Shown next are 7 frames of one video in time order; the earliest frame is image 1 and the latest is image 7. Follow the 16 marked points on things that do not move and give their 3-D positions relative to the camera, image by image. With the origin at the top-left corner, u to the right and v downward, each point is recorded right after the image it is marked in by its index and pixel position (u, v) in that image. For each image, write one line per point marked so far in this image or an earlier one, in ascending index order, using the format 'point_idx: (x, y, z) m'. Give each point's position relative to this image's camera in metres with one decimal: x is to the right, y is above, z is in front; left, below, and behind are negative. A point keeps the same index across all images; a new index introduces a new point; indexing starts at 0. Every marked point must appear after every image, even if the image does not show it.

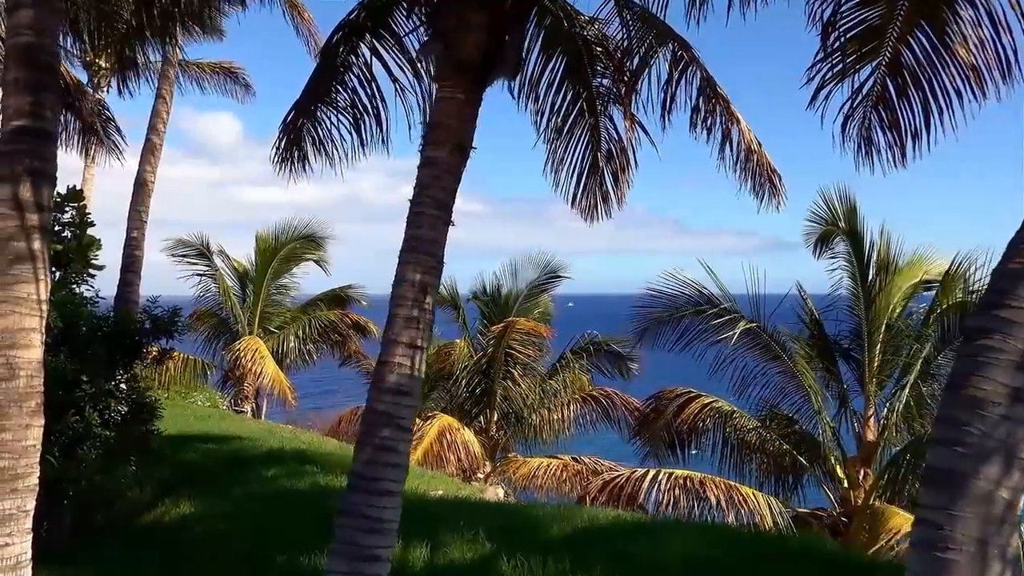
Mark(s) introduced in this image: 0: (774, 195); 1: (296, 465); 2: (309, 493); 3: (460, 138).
0: (+2.2, +0.8, +7.3) m
1: (-2.2, -1.8, +9.0) m
2: (-1.7, -1.8, +7.6) m
3: (-0.3, +0.7, +4.3) m
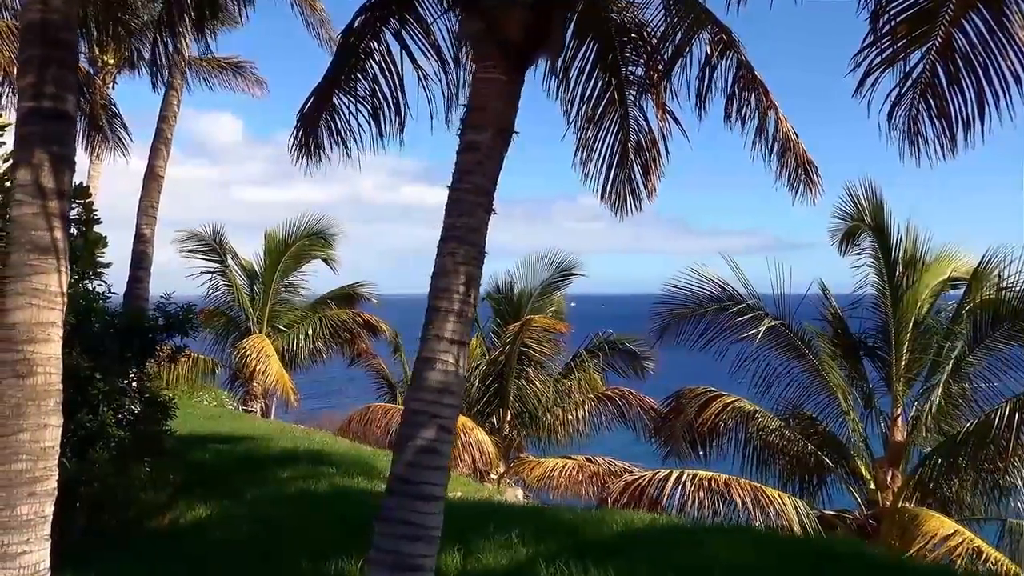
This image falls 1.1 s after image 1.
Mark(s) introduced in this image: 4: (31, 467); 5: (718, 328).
0: (+2.4, +0.8, +7.1) m
1: (-2.0, -1.8, +8.8) m
2: (-1.5, -1.8, +7.4) m
3: (0.0, +0.8, +4.0) m
4: (-2.0, -0.8, +3.6) m
5: (+2.5, -0.5, +10.6) m
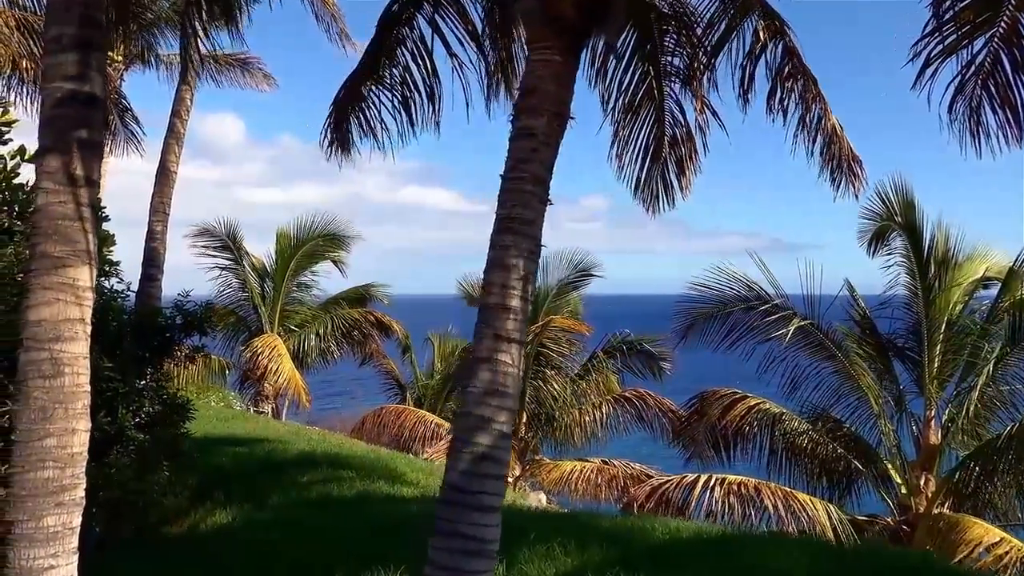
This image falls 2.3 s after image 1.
0: (+2.7, +0.8, +6.8) m
1: (-1.8, -1.8, +8.5) m
2: (-1.3, -1.8, +7.1) m
3: (+0.2, +0.8, +3.8) m
4: (-1.8, -0.7, +3.4) m
5: (+2.8, -0.5, +10.3) m
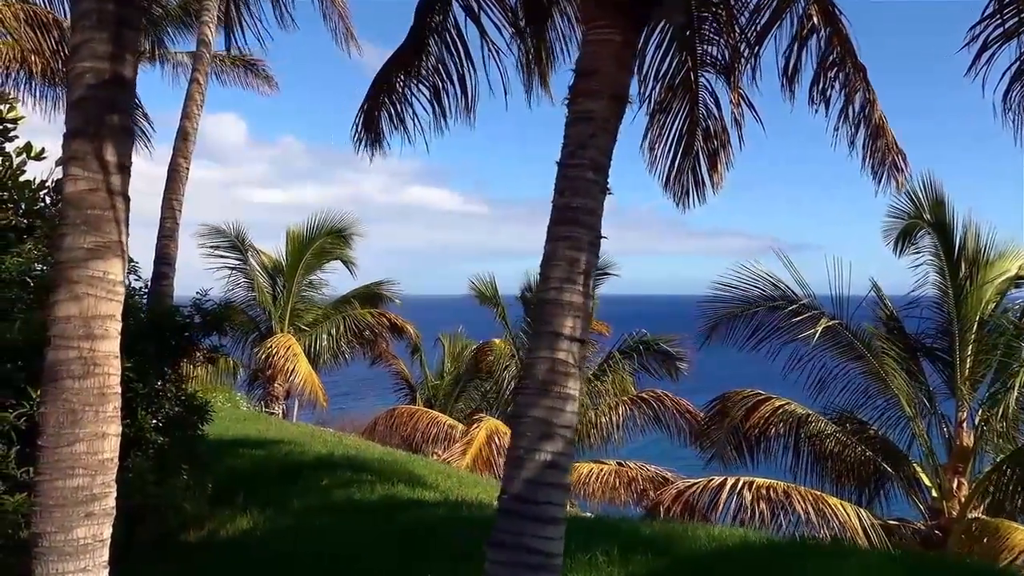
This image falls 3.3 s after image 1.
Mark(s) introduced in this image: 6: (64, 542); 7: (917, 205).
0: (+2.9, +0.9, +6.6) m
1: (-1.5, -1.7, +8.3) m
2: (-1.0, -1.8, +6.9) m
3: (+0.4, +0.8, +3.5) m
4: (-1.5, -0.7, +3.1) m
5: (+3.0, -0.5, +10.1) m
6: (-1.6, -0.9, +3.1) m
7: (+4.7, +1.0, +10.1) m
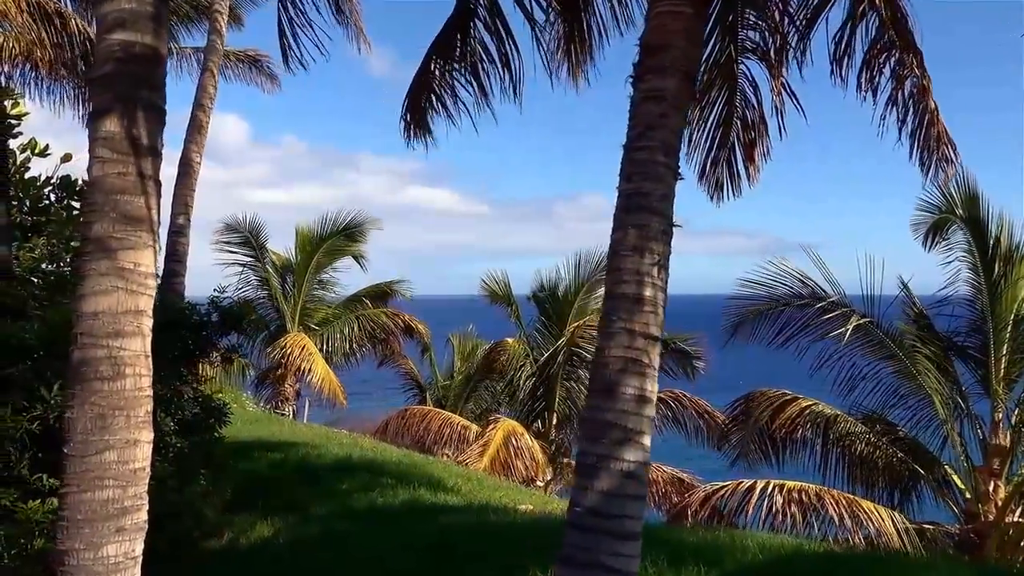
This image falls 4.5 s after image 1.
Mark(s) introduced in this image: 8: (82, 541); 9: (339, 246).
0: (+3.2, +0.9, +6.3) m
1: (-1.3, -1.7, +8.0) m
2: (-0.8, -1.7, +6.6) m
3: (+0.7, +0.8, +3.3) m
4: (-1.3, -0.7, +2.9) m
5: (+3.2, -0.4, +9.8) m
6: (-1.4, -0.9, +2.8) m
7: (+4.9, +1.0, +9.8) m
8: (-1.4, -0.8, +2.8) m
9: (-3.1, +0.7, +15.3) m
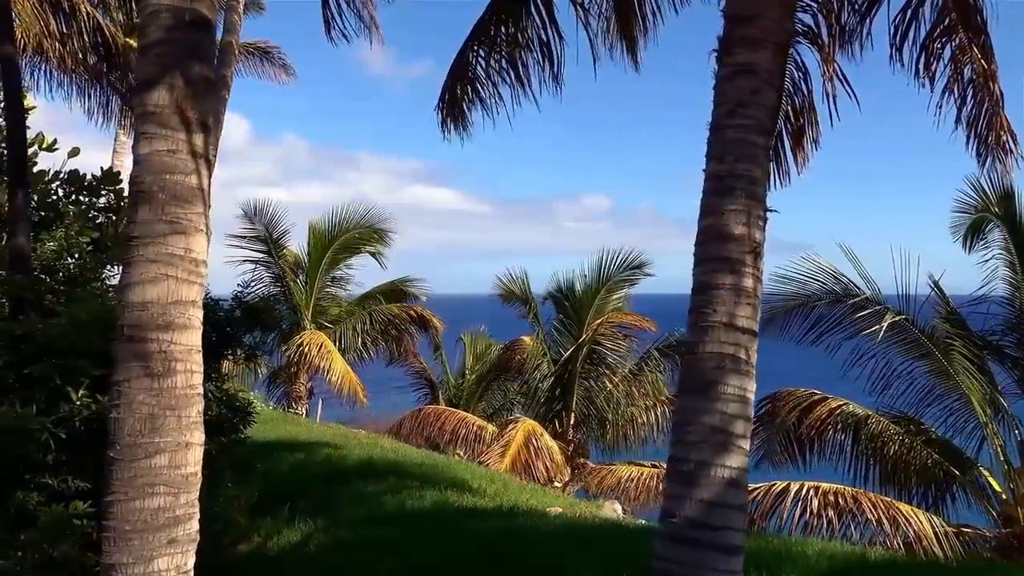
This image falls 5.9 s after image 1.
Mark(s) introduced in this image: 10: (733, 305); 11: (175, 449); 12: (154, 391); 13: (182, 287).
0: (+3.4, +0.9, +6.1) m
1: (-1.0, -1.7, +7.7) m
2: (-0.5, -1.7, +6.4) m
3: (+0.9, +0.9, +3.0) m
4: (-1.0, -0.6, +2.6) m
5: (+3.5, -0.4, +9.5) m
6: (-1.1, -0.8, +2.6) m
7: (+5.2, +1.0, +9.5) m
8: (-1.1, -0.8, +2.6) m
9: (-2.8, +0.8, +15.0) m
10: (+0.7, -0.1, +2.7) m
11: (-1.0, -0.5, +2.6) m
12: (-1.1, -0.3, +2.6) m
13: (-1.0, 0.0, +2.6) m
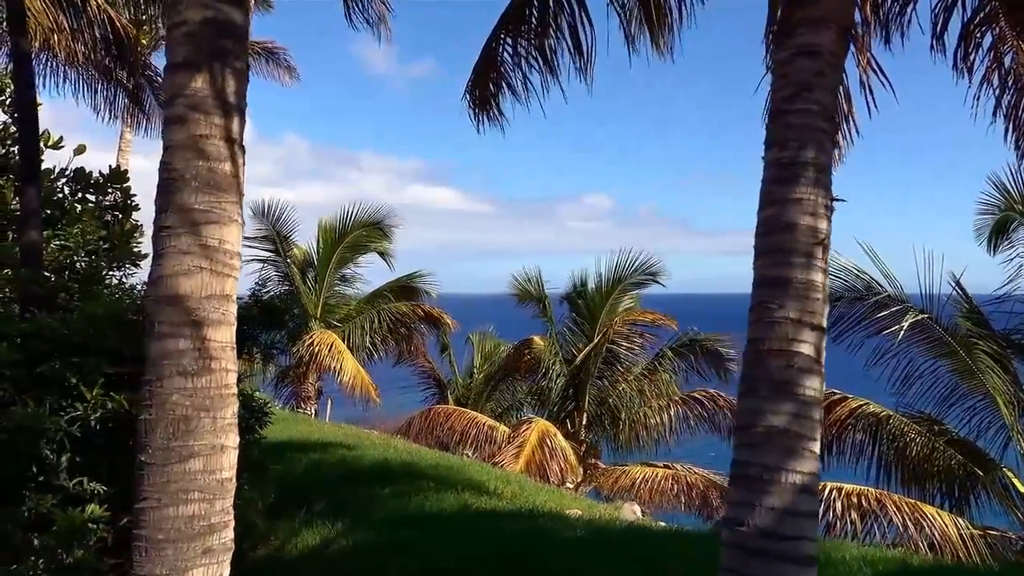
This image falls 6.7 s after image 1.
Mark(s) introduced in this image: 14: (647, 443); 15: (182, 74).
0: (+3.6, +0.9, +5.9) m
1: (-0.9, -1.7, +7.6) m
2: (-0.4, -1.7, +6.2) m
3: (+1.1, +0.9, +2.8) m
4: (-0.9, -0.6, +2.5) m
5: (+3.7, -0.4, +9.4) m
6: (-0.9, -0.8, +2.4) m
7: (+5.4, +1.0, +9.4) m
8: (-1.0, -0.8, +2.4) m
9: (-2.6, +0.8, +14.9) m
10: (+0.8, 0.0, +2.6) m
11: (-0.9, -0.5, +2.4) m
12: (-0.9, -0.3, +2.4) m
13: (-0.8, 0.0, +2.5) m
14: (+2.1, -2.5, +13.6) m
15: (-1.0, +0.6, +2.6) m
